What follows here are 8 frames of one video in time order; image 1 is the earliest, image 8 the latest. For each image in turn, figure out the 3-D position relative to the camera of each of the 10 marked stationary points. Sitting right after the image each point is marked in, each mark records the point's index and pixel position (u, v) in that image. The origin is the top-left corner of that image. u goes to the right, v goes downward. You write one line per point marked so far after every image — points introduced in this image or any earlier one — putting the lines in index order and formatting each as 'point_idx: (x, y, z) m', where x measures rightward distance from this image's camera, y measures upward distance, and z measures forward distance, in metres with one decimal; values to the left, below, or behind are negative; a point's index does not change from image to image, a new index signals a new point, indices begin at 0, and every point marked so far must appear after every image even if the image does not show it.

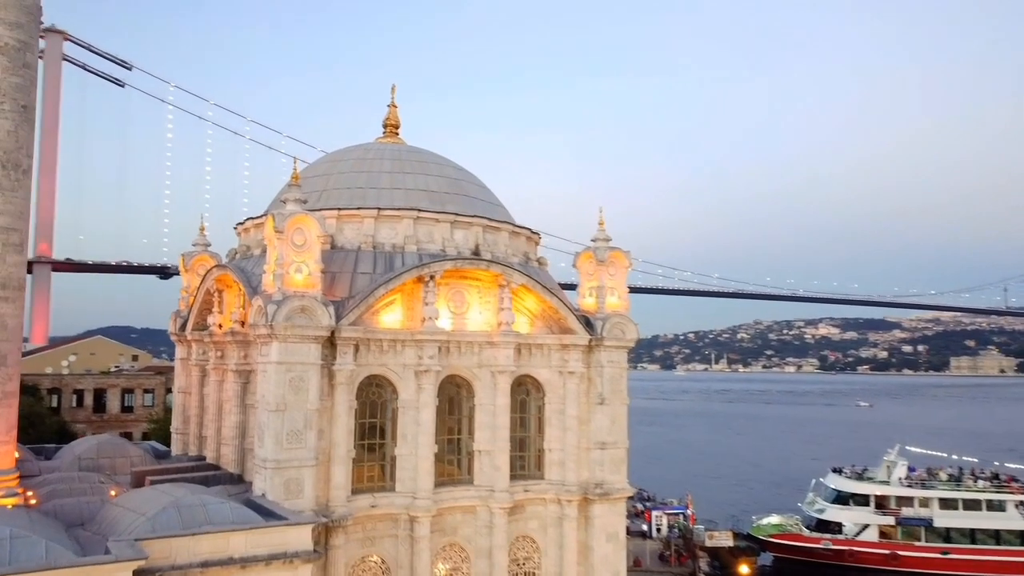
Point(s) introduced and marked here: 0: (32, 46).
0: (-11.3, +5.7, +19.1) m
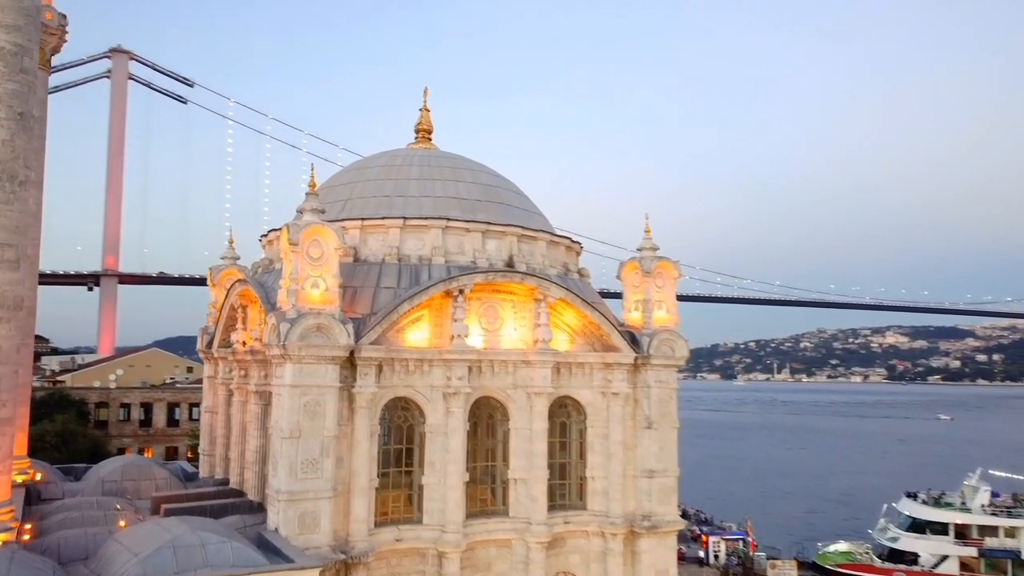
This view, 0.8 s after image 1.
0: (-10.6, +5.2, +18.0) m
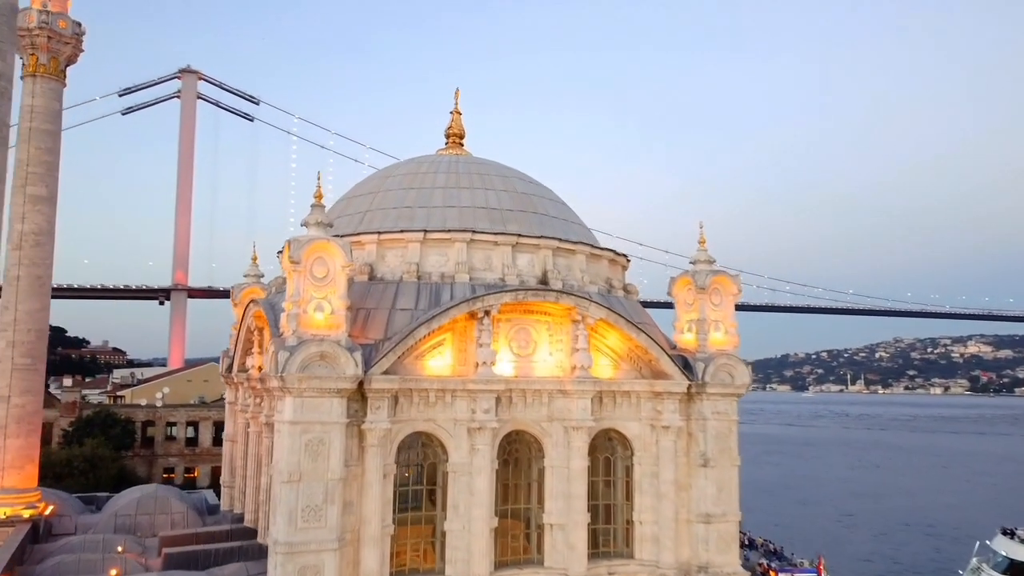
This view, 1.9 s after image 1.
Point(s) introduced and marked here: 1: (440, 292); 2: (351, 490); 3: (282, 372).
0: (-10.2, +4.7, +16.3) m
1: (-1.7, -0.1, +19.6) m
2: (-3.5, -4.4, +17.9) m
3: (-4.7, -1.7, +16.8) m
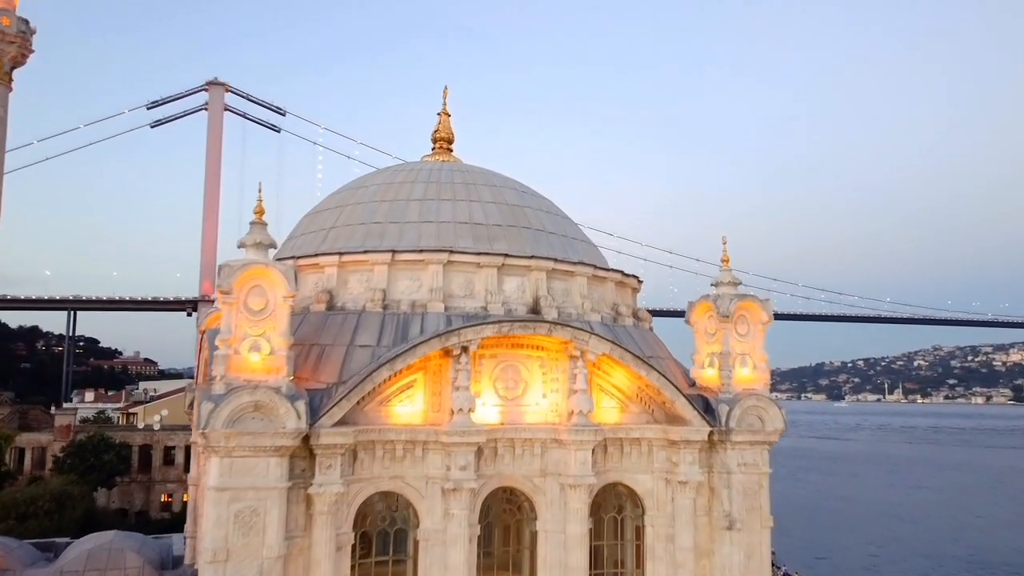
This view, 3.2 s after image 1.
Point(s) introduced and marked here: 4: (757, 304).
0: (-10.7, +4.1, +13.5) m
1: (-2.1, -0.7, +16.4) m
2: (-3.9, -5.1, +14.8) m
3: (-5.2, -2.4, +13.8) m
4: (+5.6, -0.4, +18.7) m
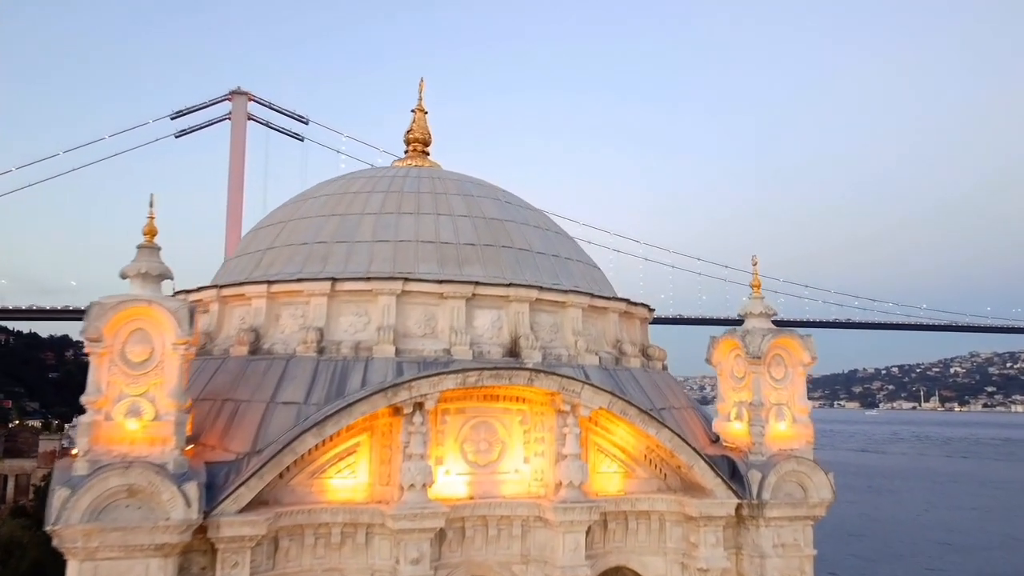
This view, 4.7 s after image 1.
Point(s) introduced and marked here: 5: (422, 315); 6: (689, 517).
0: (-11.3, +3.4, +10.3) m
1: (-2.6, -1.4, +12.9) m
2: (-4.5, -5.7, +11.3) m
3: (-5.8, -3.0, +10.3) m
4: (+5.2, -1.0, +14.9) m
5: (-1.5, -0.5, +13.7) m
6: (+3.1, -4.0, +14.1) m
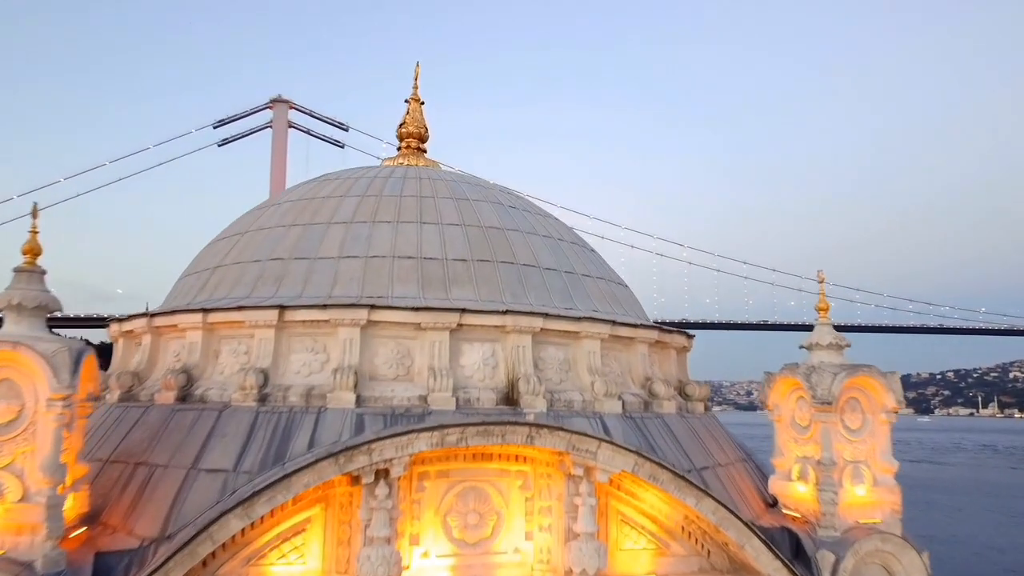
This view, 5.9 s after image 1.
0: (-11.5, +3.0, +7.9) m
1: (-2.7, -1.8, +10.0) m
2: (-4.6, -6.1, +8.5) m
3: (-6.0, -3.4, +7.6) m
4: (+5.2, -1.3, +11.6) m
5: (-1.6, -0.9, +10.8) m
6: (+3.0, -4.3, +10.9) m
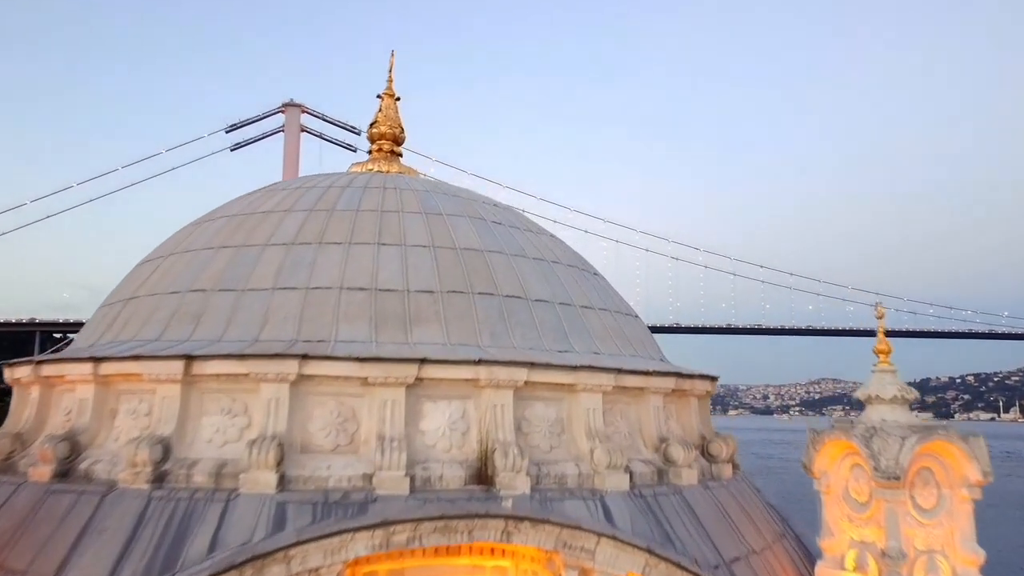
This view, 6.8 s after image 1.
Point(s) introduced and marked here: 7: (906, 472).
0: (-11.8, +2.6, +5.7) m
1: (-2.9, -2.2, +7.6) m
2: (-4.9, -6.5, +6.1) m
3: (-6.3, -3.8, +5.2) m
4: (+4.9, -1.8, +9.1) m
5: (-1.8, -1.3, +8.4) m
6: (+2.8, -4.8, +8.4) m
7: (+4.3, -2.0, +8.8) m
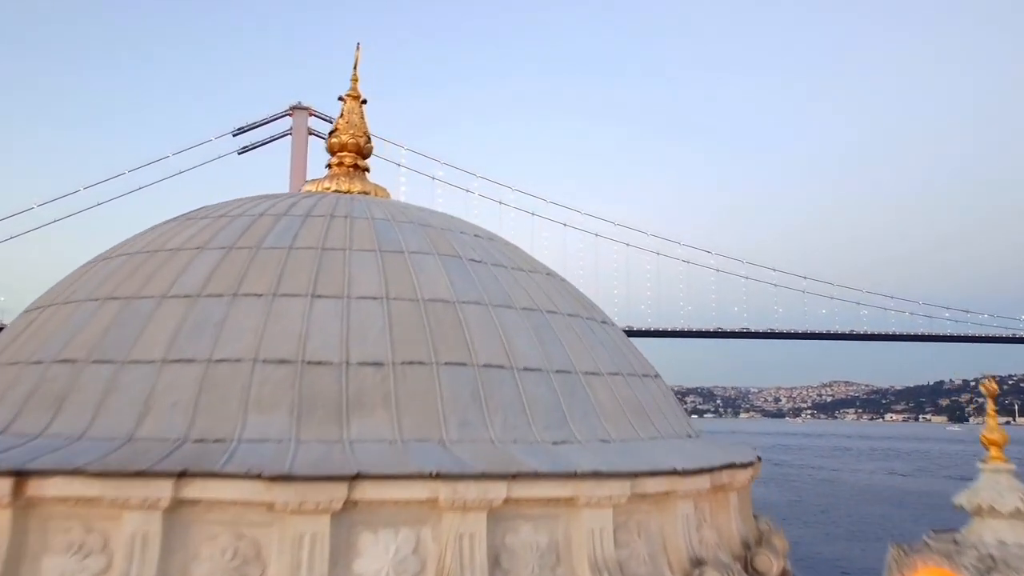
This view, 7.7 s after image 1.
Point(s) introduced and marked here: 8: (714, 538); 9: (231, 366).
0: (-12.1, +1.9, +3.3) m
1: (-3.2, -2.8, +5.1) m
2: (-5.1, -7.1, +3.6) m
3: (-6.5, -4.4, +2.8) m
4: (+4.7, -2.4, +6.4) m
5: (-2.0, -1.9, +5.8) m
6: (+2.6, -5.4, +5.8) m
7: (+4.1, -2.6, +6.2) m
8: (+1.9, -2.4, +7.8) m
9: (-2.3, -0.7, +6.9) m
